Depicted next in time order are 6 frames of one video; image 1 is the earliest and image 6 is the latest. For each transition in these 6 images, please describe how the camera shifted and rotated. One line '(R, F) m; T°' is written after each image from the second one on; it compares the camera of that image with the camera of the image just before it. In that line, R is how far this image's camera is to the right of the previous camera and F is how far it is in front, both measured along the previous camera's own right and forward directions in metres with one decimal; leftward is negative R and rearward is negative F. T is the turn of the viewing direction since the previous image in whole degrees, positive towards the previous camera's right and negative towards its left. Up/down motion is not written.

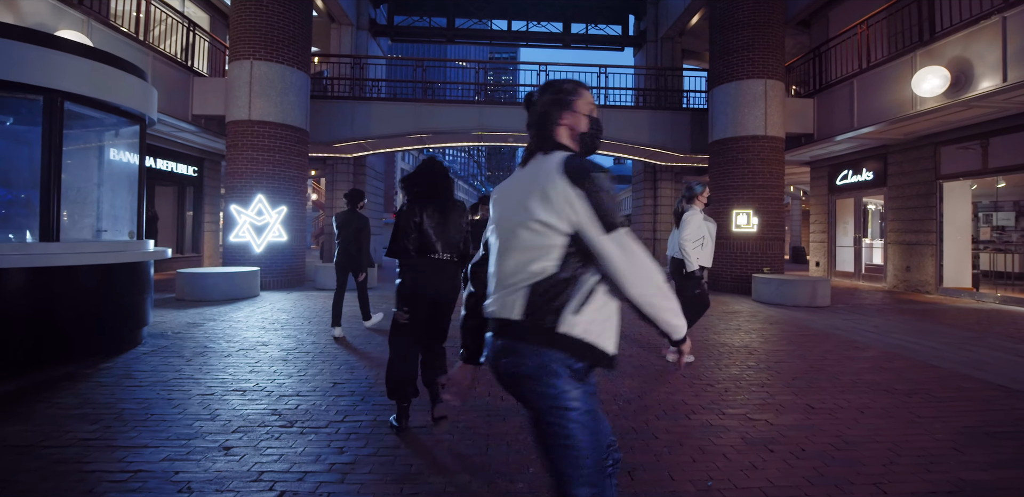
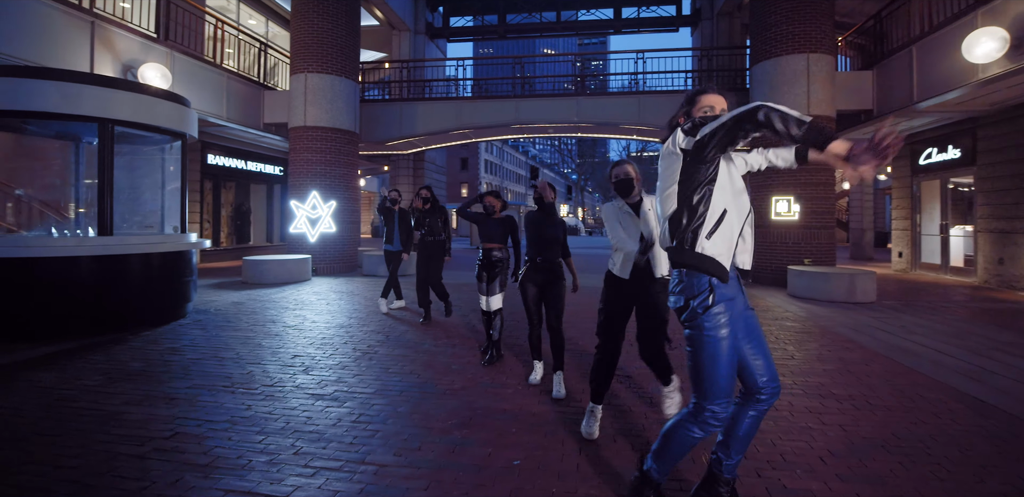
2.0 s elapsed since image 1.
(+1.9, -0.2) m; -12°
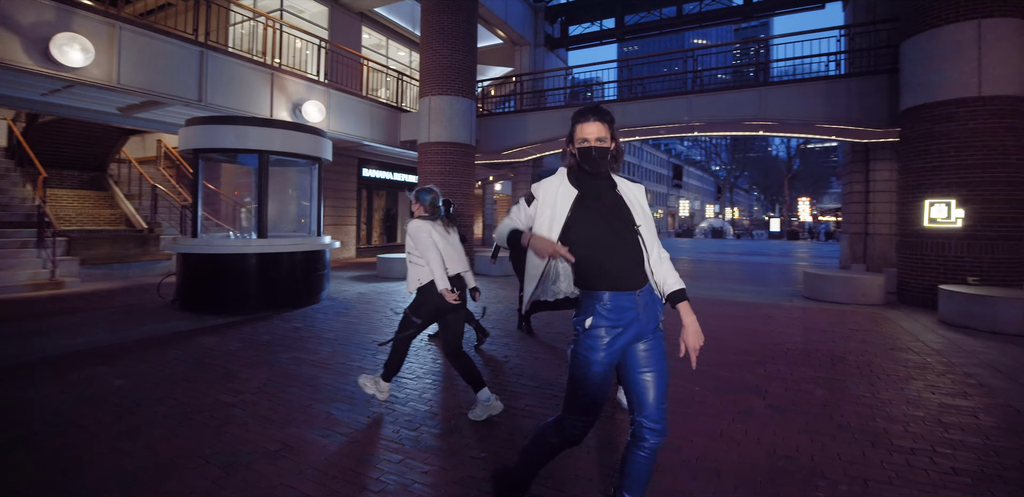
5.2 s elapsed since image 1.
(+1.3, -0.2) m; -18°
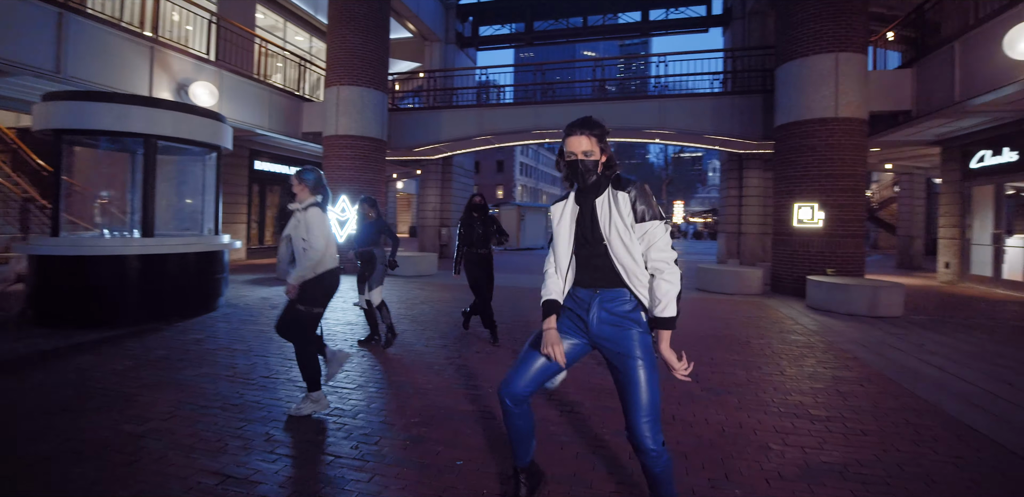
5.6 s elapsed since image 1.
(-0.6, +0.2) m; +13°
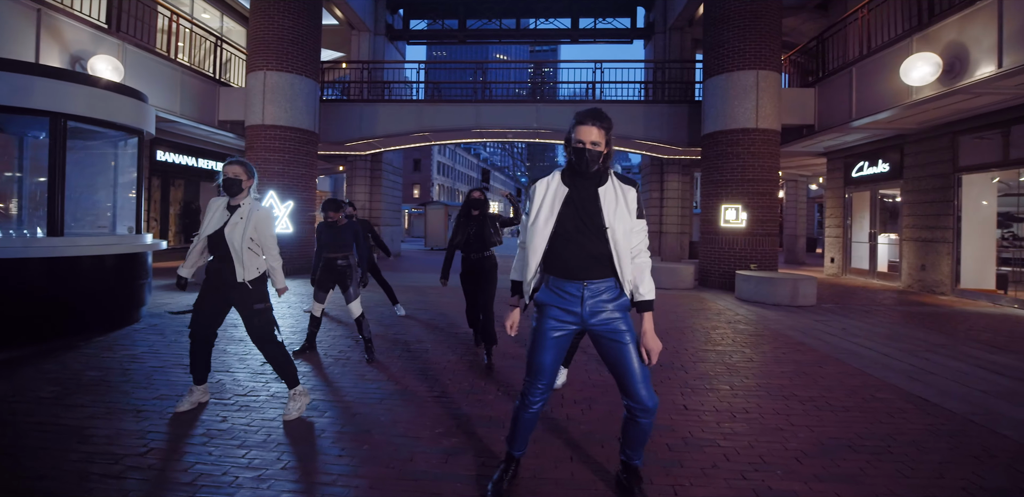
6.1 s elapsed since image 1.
(-1.0, +0.2) m; +11°
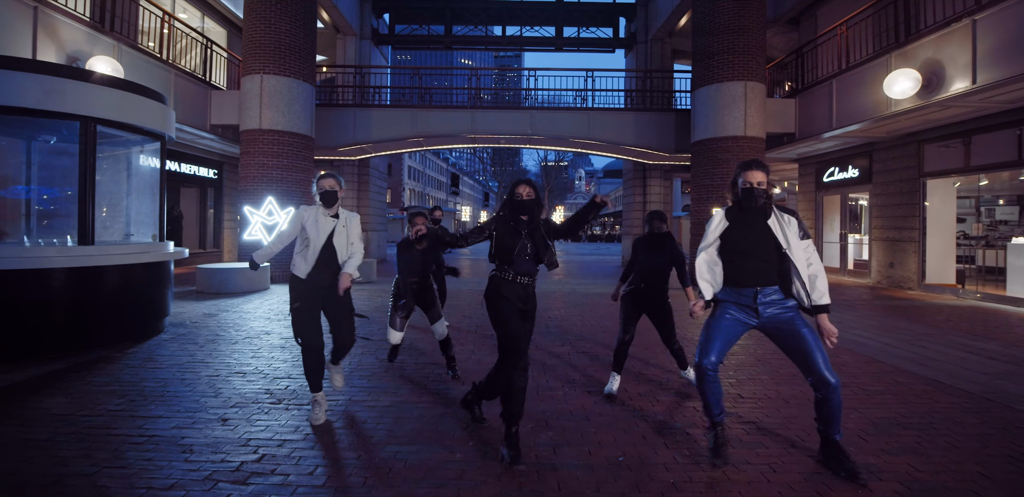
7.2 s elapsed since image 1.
(-1.0, -0.2) m; +4°
